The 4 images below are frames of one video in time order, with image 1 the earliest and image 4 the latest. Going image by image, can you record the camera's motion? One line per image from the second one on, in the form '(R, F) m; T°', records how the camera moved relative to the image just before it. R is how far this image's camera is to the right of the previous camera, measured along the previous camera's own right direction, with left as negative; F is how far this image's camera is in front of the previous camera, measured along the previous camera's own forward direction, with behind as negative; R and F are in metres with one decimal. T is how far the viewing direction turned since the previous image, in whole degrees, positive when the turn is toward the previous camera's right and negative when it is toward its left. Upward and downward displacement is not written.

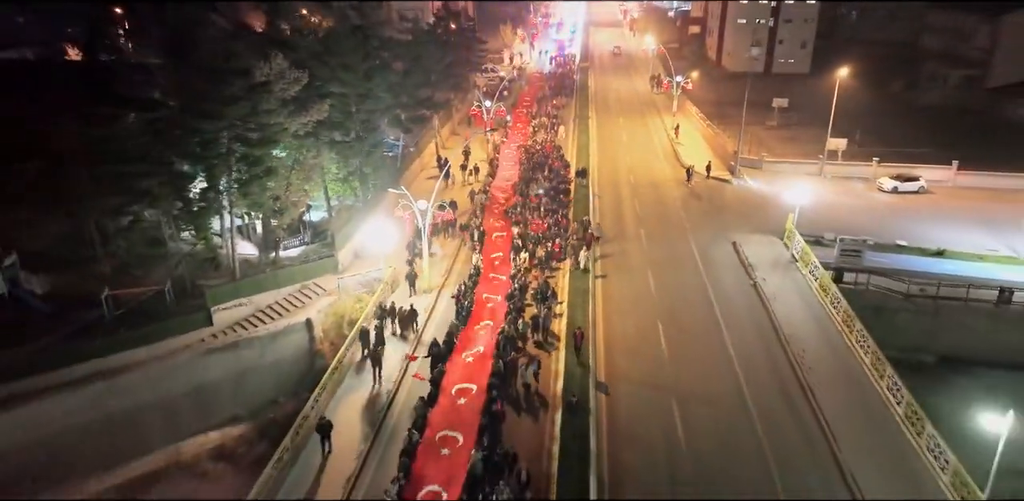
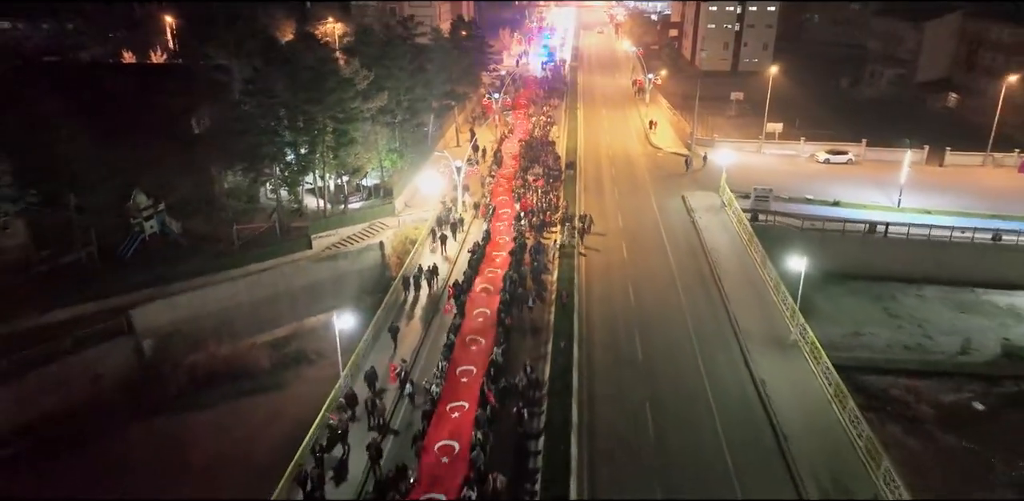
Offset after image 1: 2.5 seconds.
(-0.7, -9.0) m; +1°
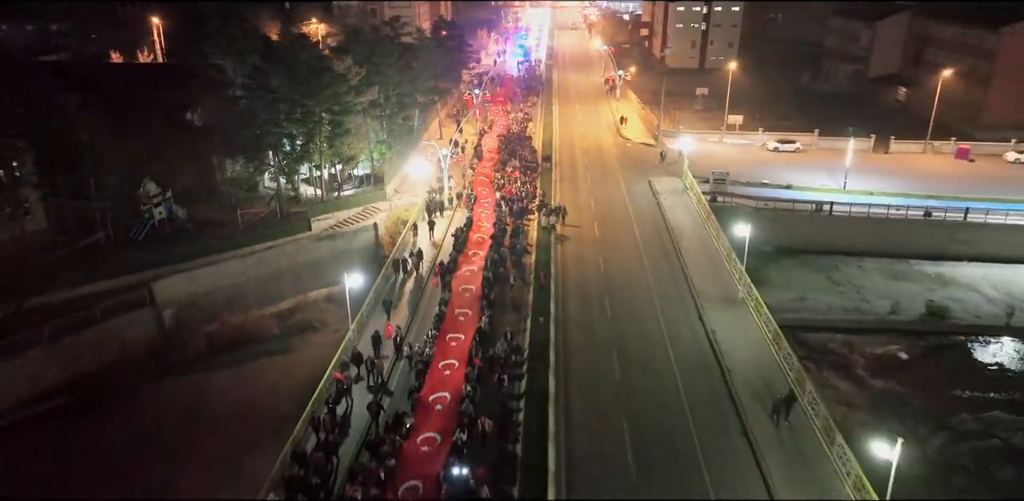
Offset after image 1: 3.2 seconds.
(-0.2, -3.0) m; +2°
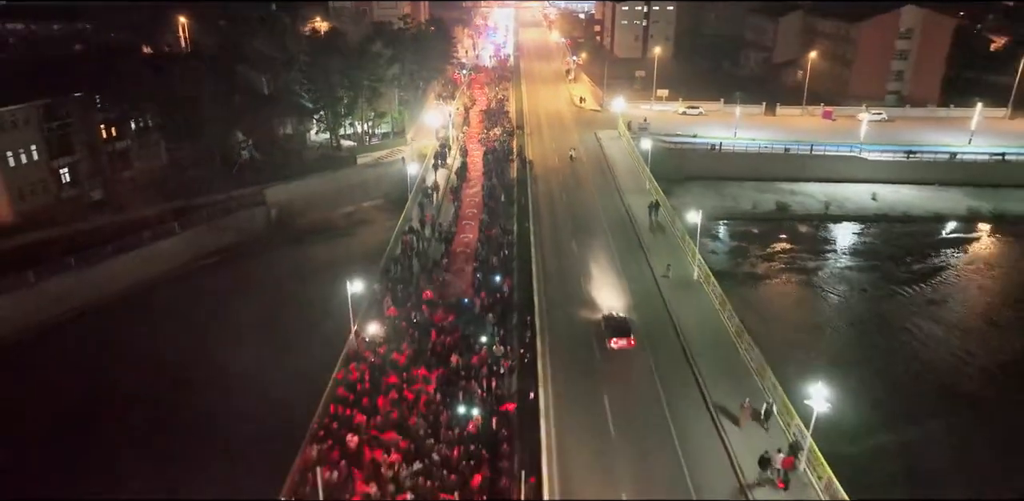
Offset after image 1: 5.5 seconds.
(-1.6, -14.0) m; +3°
